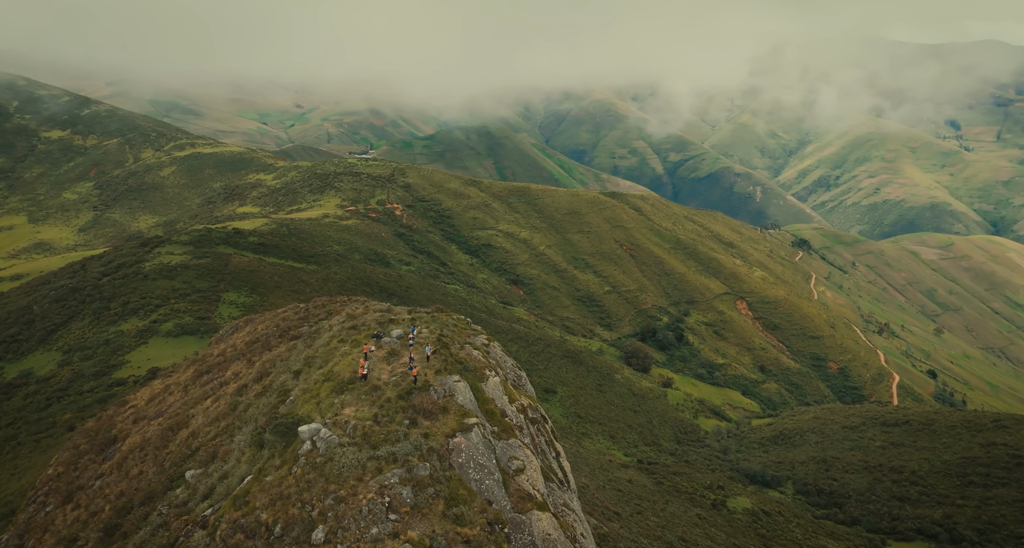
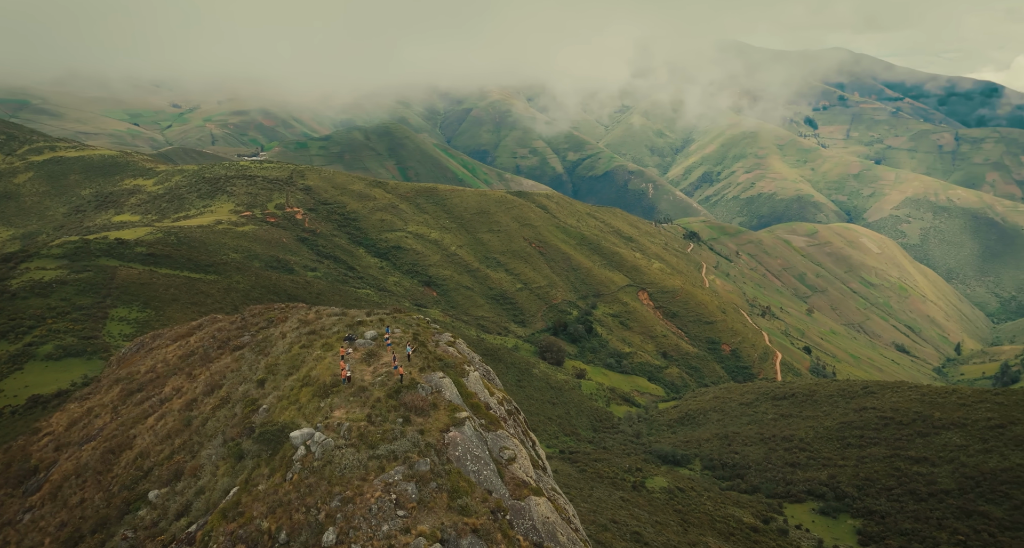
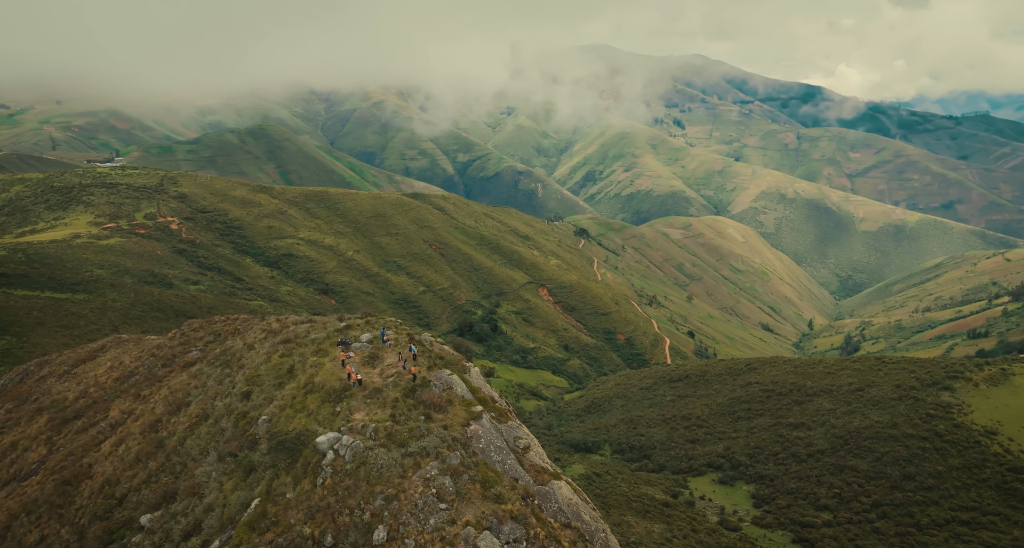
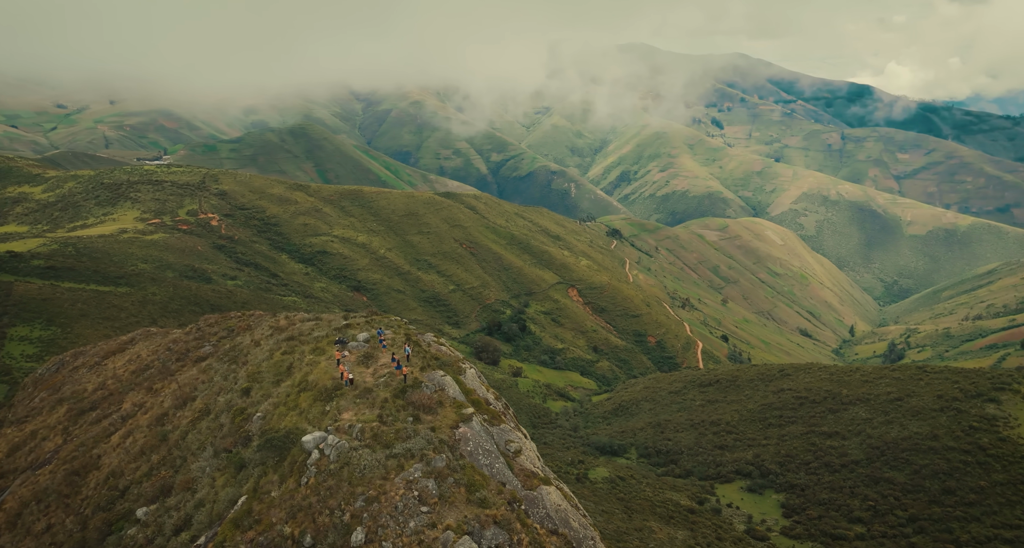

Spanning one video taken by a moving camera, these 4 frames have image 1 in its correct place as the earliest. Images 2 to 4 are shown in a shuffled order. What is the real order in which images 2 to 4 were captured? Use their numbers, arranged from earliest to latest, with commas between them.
2, 4, 3
